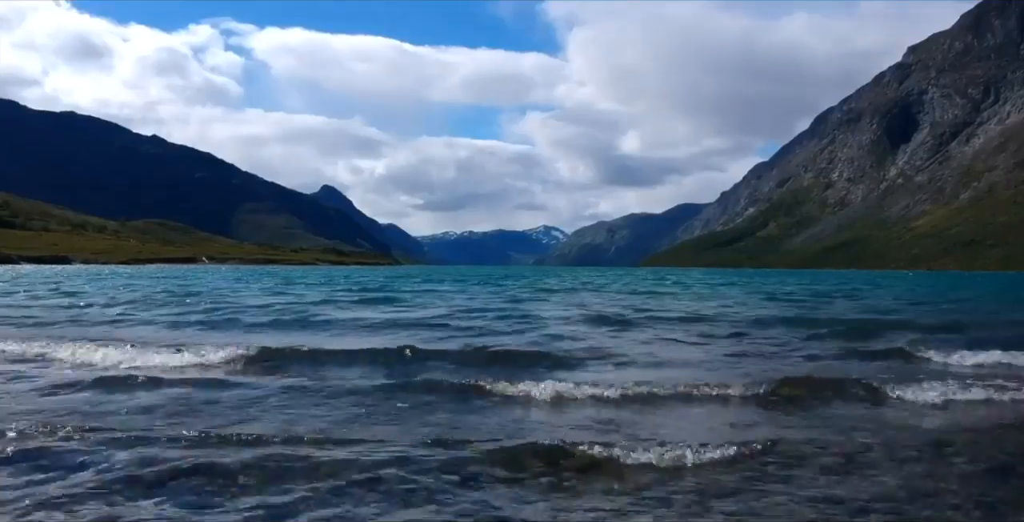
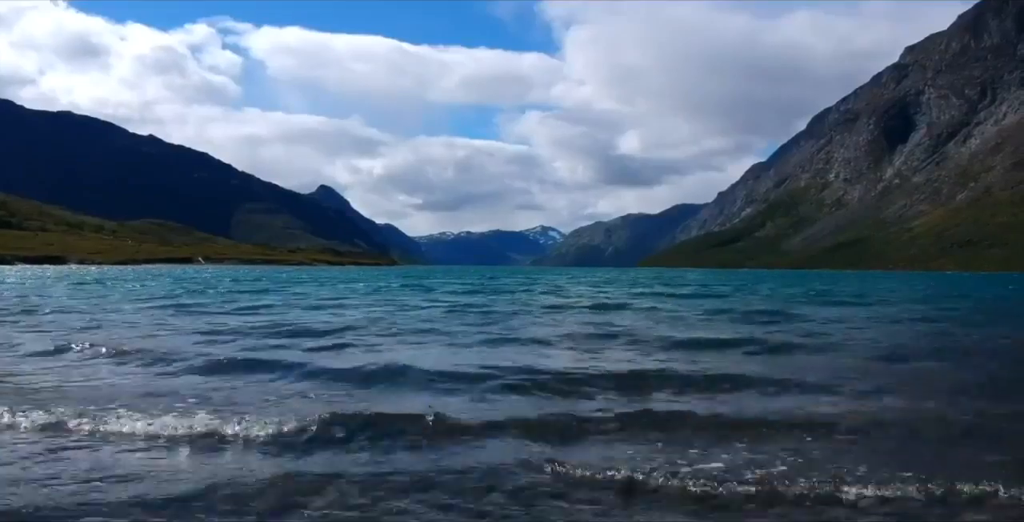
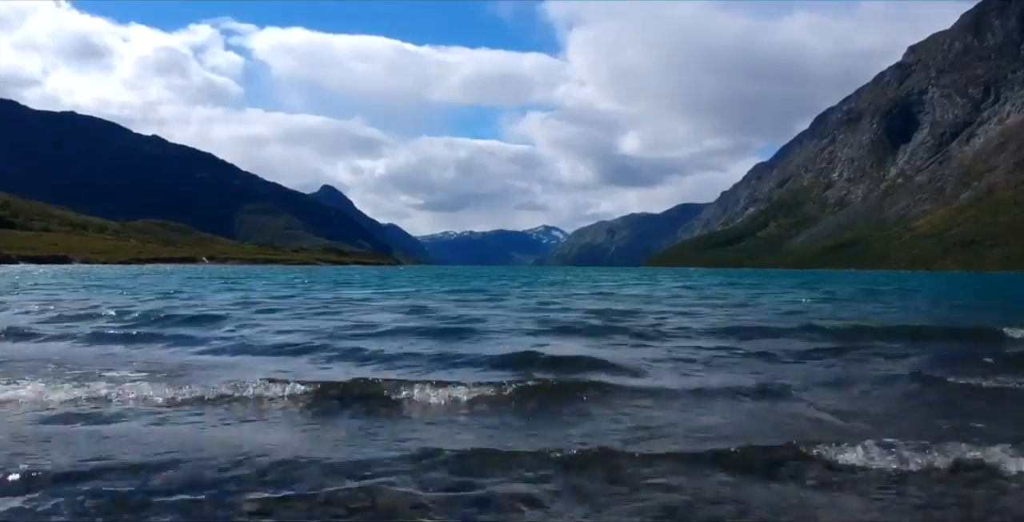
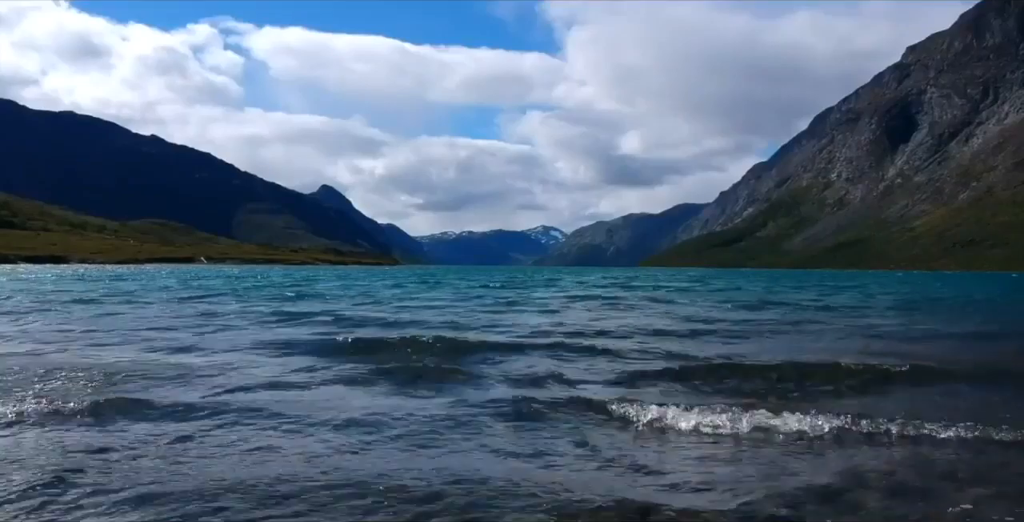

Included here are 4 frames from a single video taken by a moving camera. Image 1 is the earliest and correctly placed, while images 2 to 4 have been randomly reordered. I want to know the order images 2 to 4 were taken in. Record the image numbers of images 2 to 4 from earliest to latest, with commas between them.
3, 4, 2
